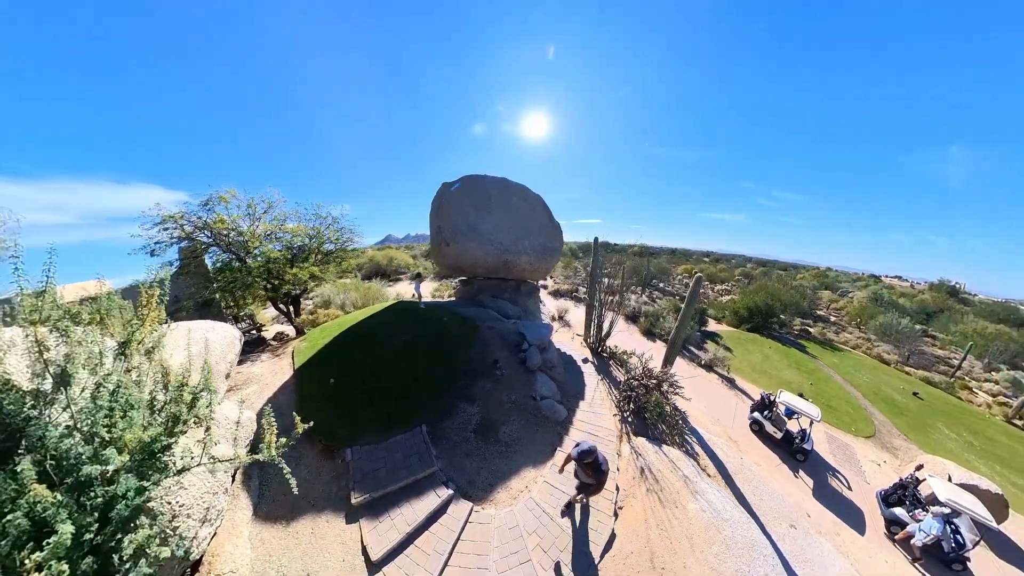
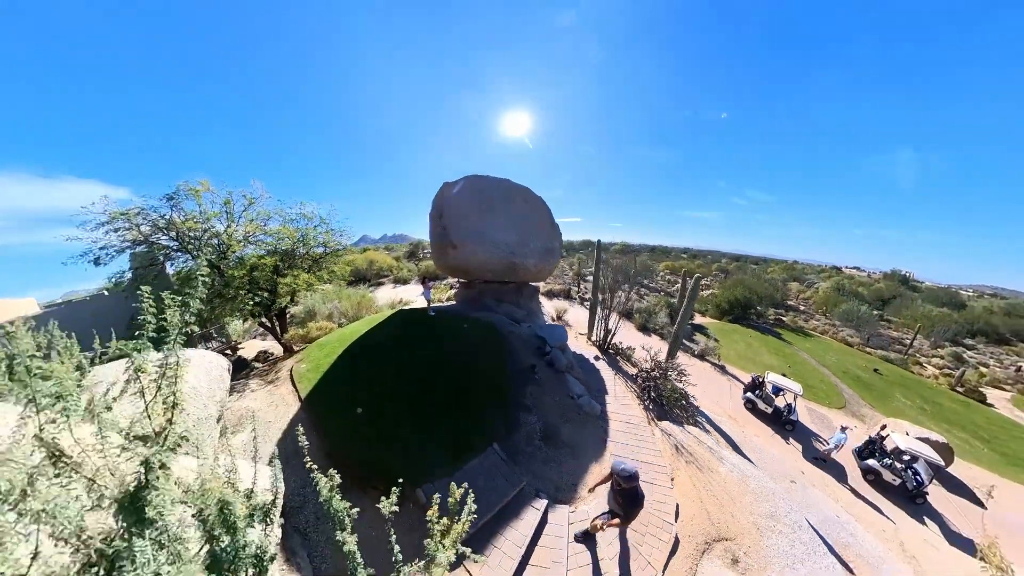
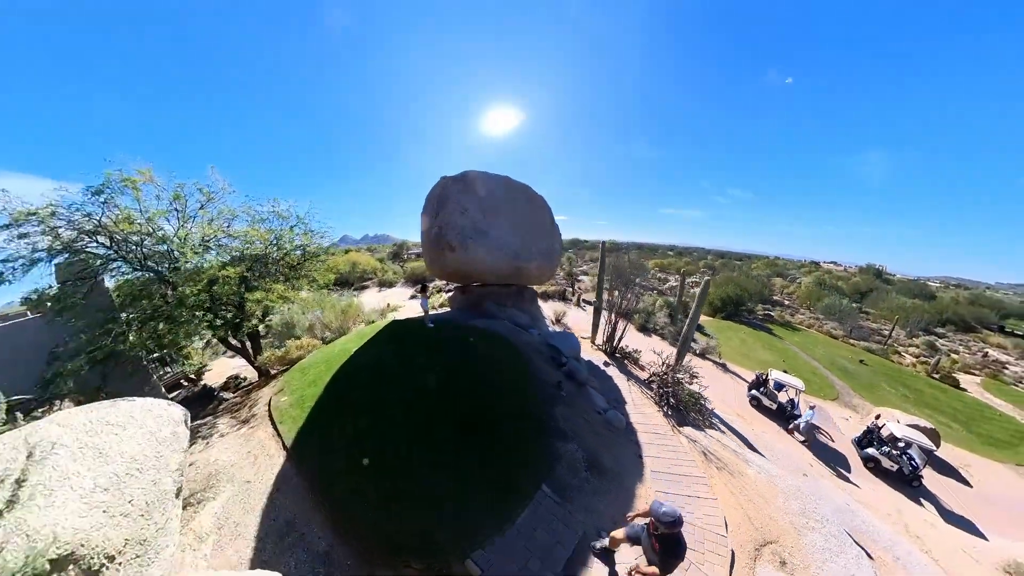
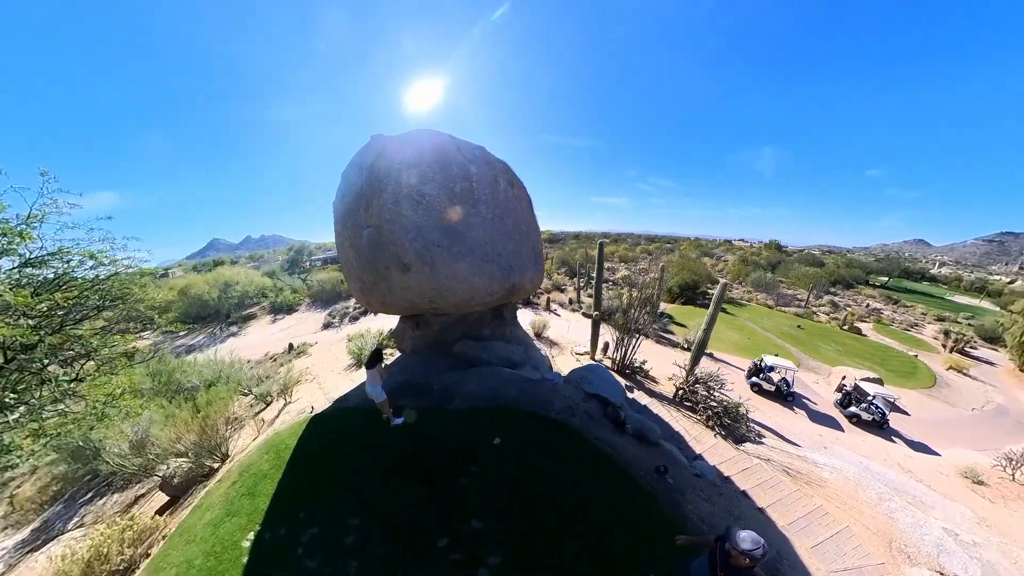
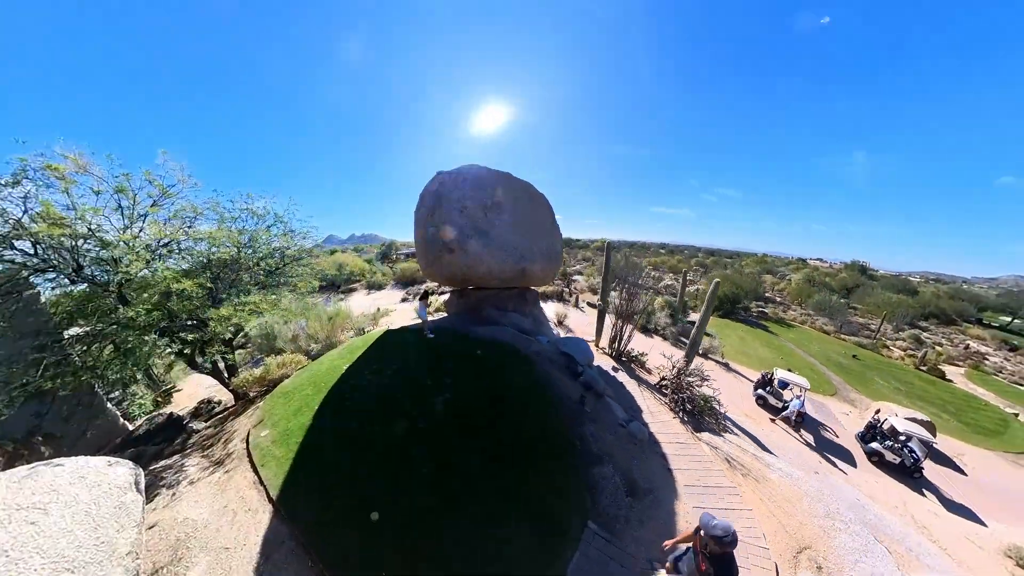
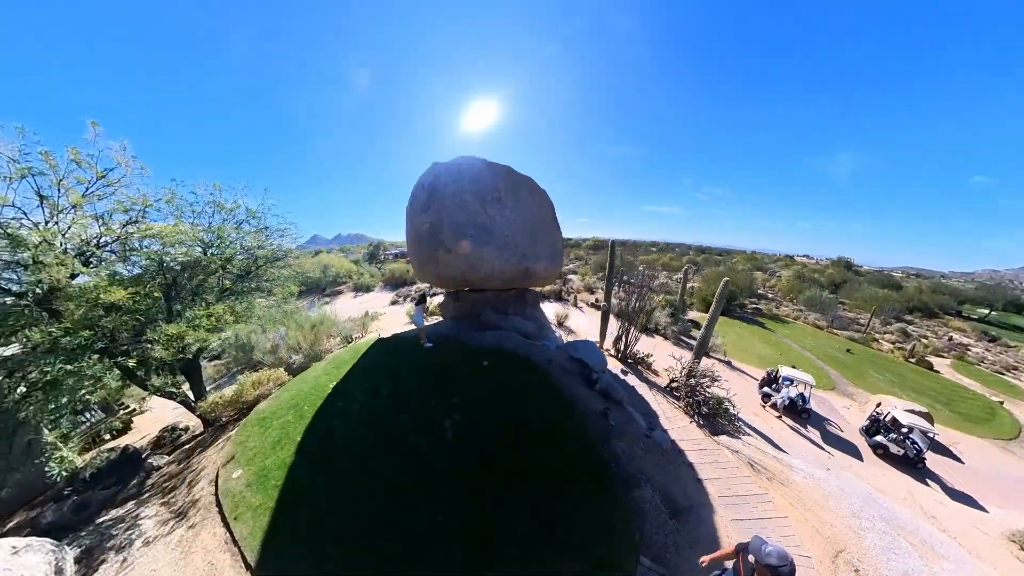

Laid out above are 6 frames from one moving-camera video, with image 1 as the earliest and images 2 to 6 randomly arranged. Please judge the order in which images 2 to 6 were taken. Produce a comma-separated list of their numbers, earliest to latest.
2, 3, 5, 6, 4
